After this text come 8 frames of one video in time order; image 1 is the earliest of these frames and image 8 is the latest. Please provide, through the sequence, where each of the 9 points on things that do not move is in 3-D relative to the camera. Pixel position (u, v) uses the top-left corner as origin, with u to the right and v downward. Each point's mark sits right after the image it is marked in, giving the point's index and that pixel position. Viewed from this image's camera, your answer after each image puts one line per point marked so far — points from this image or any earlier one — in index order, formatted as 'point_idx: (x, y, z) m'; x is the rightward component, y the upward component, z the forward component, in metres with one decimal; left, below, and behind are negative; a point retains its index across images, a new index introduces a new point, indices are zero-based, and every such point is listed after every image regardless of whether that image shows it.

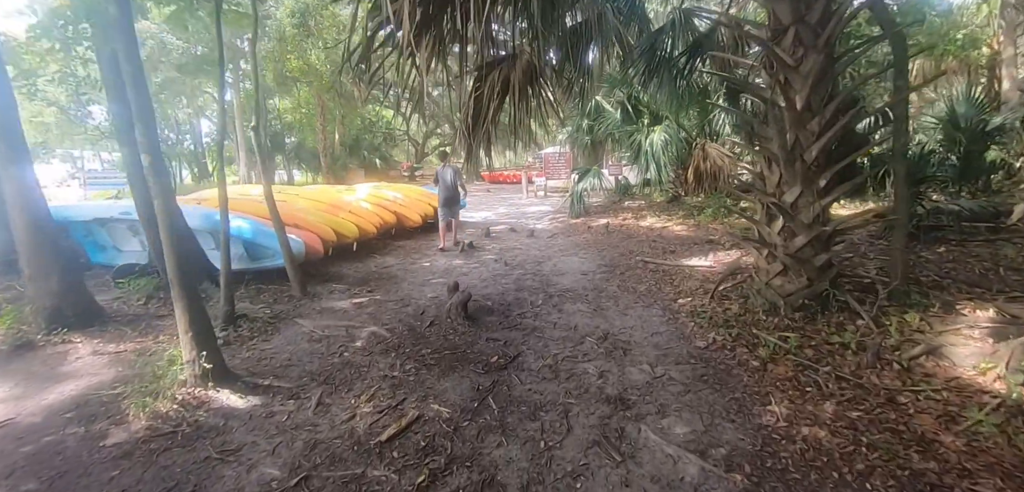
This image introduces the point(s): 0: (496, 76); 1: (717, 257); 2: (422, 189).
0: (-0.2, +1.6, +4.2) m
1: (+2.3, -0.1, +5.2) m
2: (-1.7, +1.1, +9.1) m
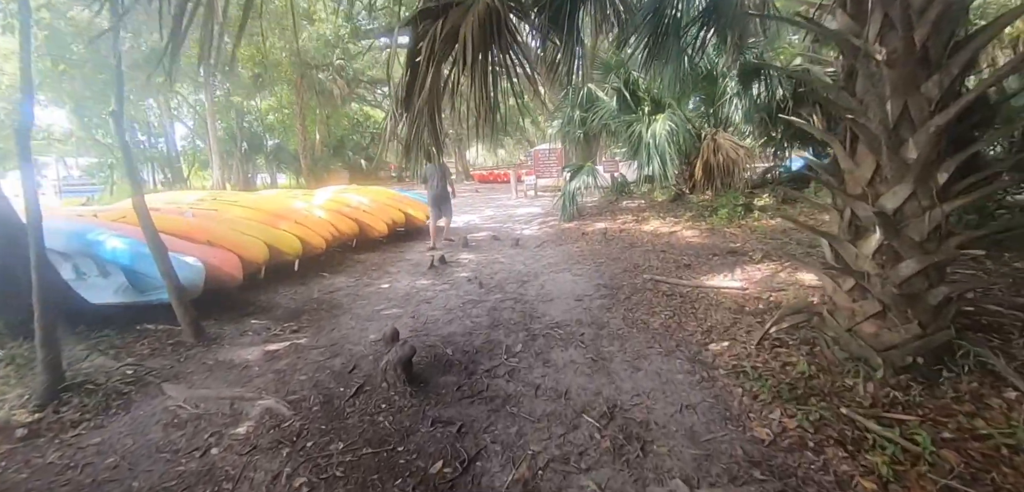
0: (-0.4, +1.4, +3.0) m
1: (+2.1, -0.2, +4.1) m
2: (-2.0, +0.9, +8.0) m
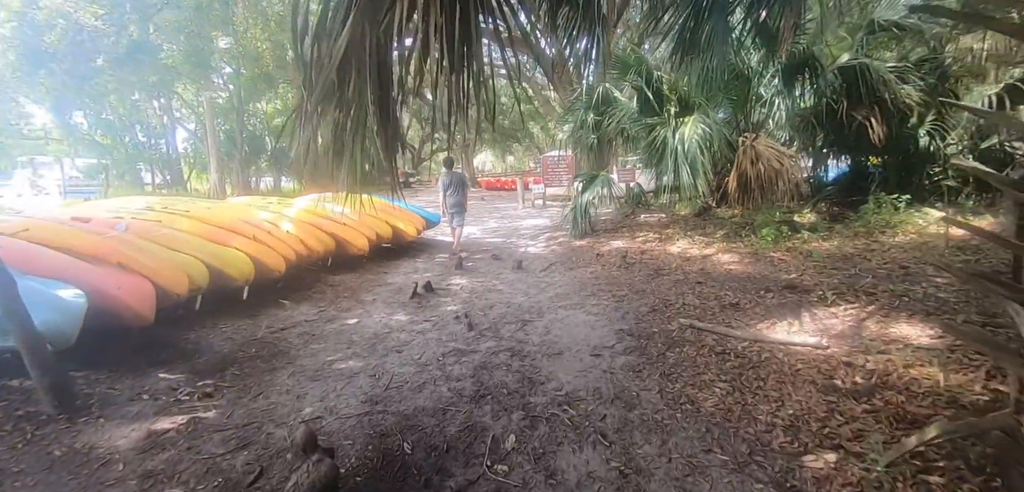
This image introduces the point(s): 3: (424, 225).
0: (-0.5, +1.2, +2.1) m
1: (+2.0, -0.5, +3.0) m
2: (-1.9, +0.7, +7.1) m
3: (-1.3, +0.3, +6.8) m
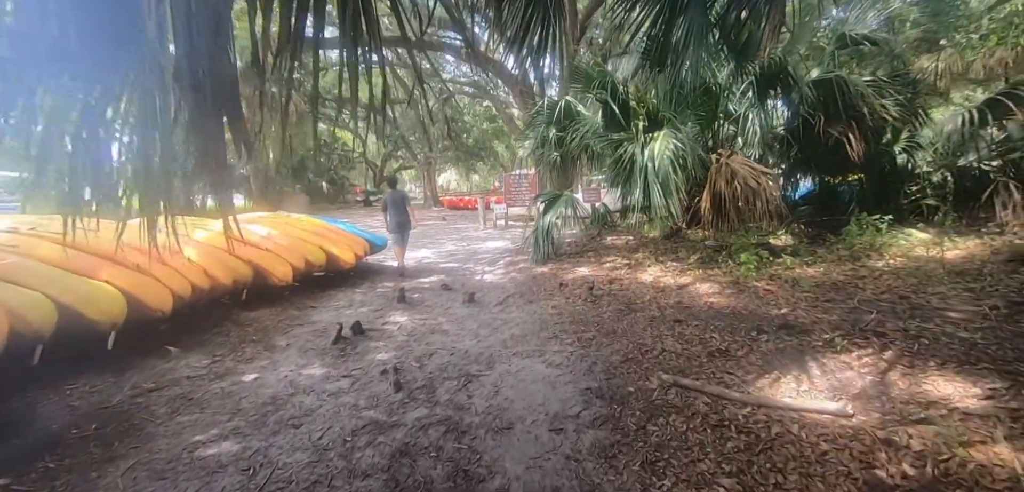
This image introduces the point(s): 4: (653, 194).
0: (-0.7, +1.1, +1.4) m
1: (+1.7, -0.7, +2.5) m
2: (-2.5, +0.3, +6.2) m
3: (-1.8, -0.1, +6.0) m
4: (+1.6, +0.6, +5.2) m
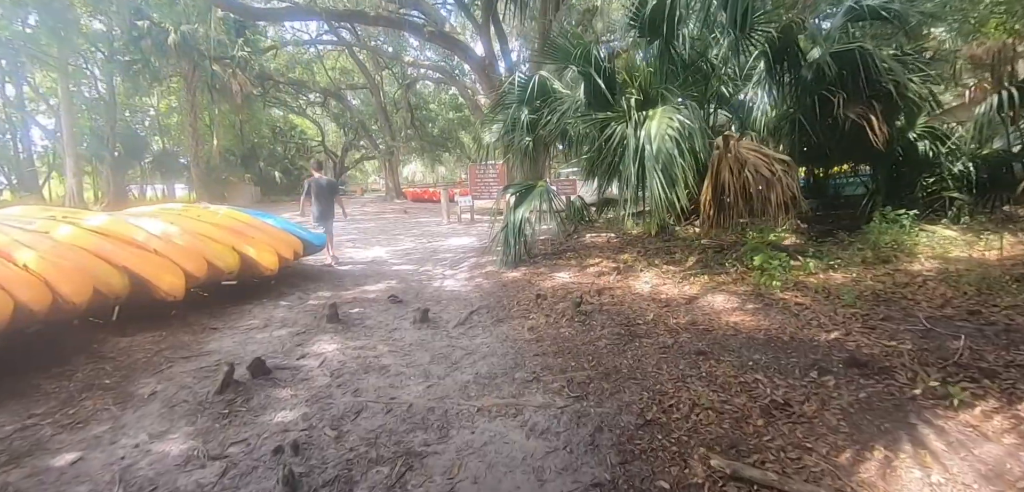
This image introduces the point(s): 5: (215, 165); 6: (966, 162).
0: (-0.8, +1.0, +0.4) m
1: (+1.6, -0.7, +1.6) m
2: (-2.9, +0.3, +5.1) m
3: (-2.2, -0.1, +4.8) m
4: (+1.3, +0.6, +4.3) m
5: (-12.5, +3.4, +19.7) m
6: (+4.9, +0.9, +5.0) m
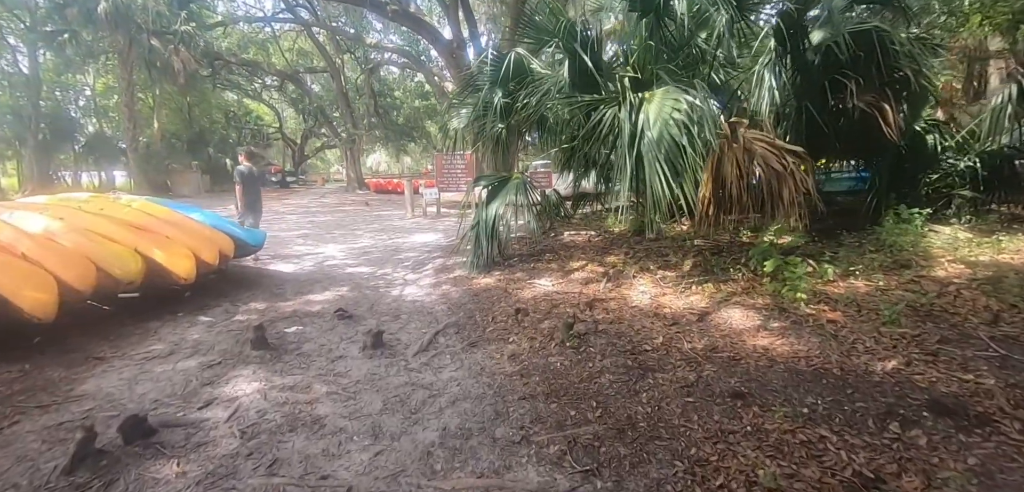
0: (-0.7, +0.9, -0.3) m
1: (+1.6, -0.8, +1.1) m
2: (-3.2, +0.3, +4.2) m
3: (-2.4, -0.1, +4.0) m
4: (+1.1, +0.6, +3.8) m
5: (-13.8, +3.7, +18.0) m
6: (+4.6, +0.9, +4.7) m
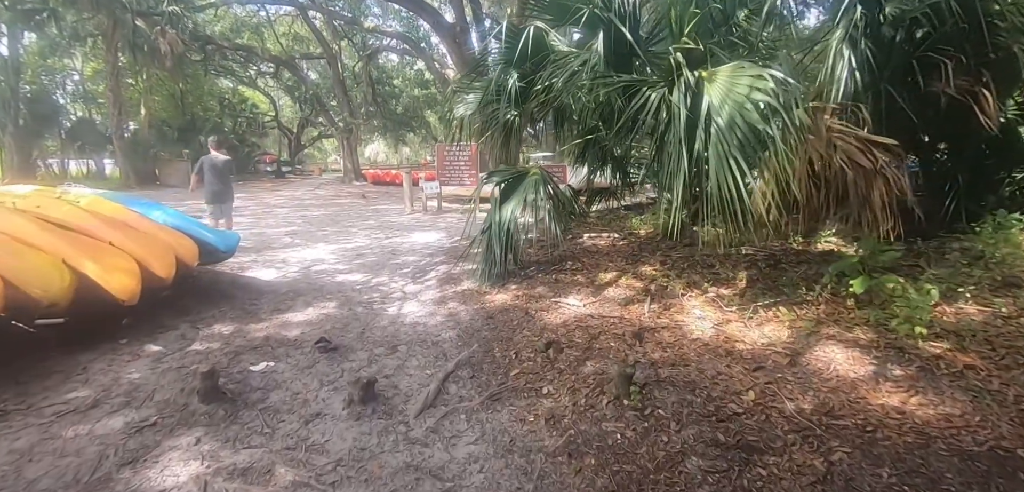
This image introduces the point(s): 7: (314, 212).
0: (-0.5, +0.8, -1.0) m
1: (+1.7, -0.9, +0.4) m
2: (-3.0, +0.3, +3.5) m
3: (-2.3, -0.1, +3.4) m
4: (+1.2, +0.5, +3.1) m
5: (-13.6, +4.0, +17.3) m
6: (+4.8, +0.8, +4.0) m
7: (-3.8, +0.6, +9.0) m
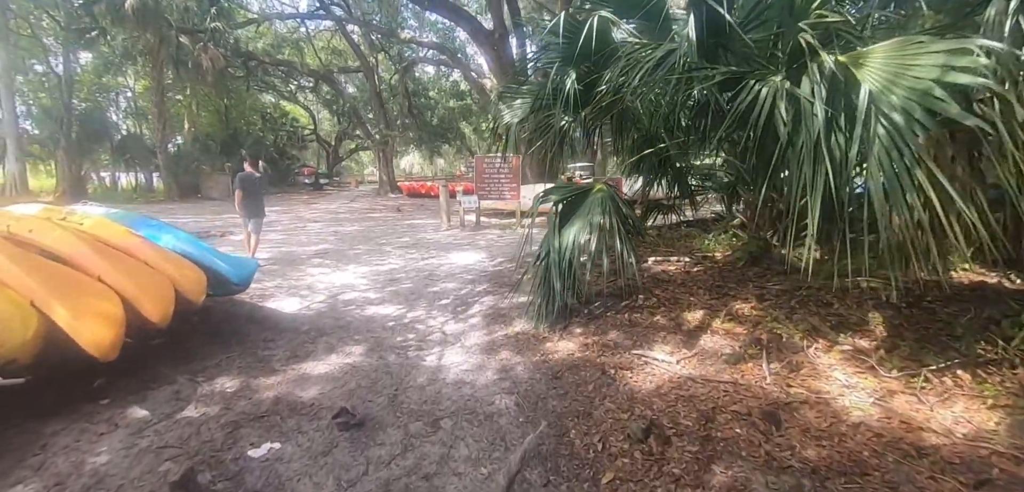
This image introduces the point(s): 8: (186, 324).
0: (-0.4, +0.7, -1.6) m
1: (+1.9, -1.0, -0.3) m
2: (-2.6, +0.1, +3.1) m
3: (-1.9, -0.3, +2.9) m
4: (+1.6, +0.3, +2.4) m
5: (-12.2, +3.5, +17.6) m
6: (+5.2, +0.6, +3.1) m
7: (-3.0, +0.3, +8.6) m
8: (-2.0, -0.5, +3.0) m
